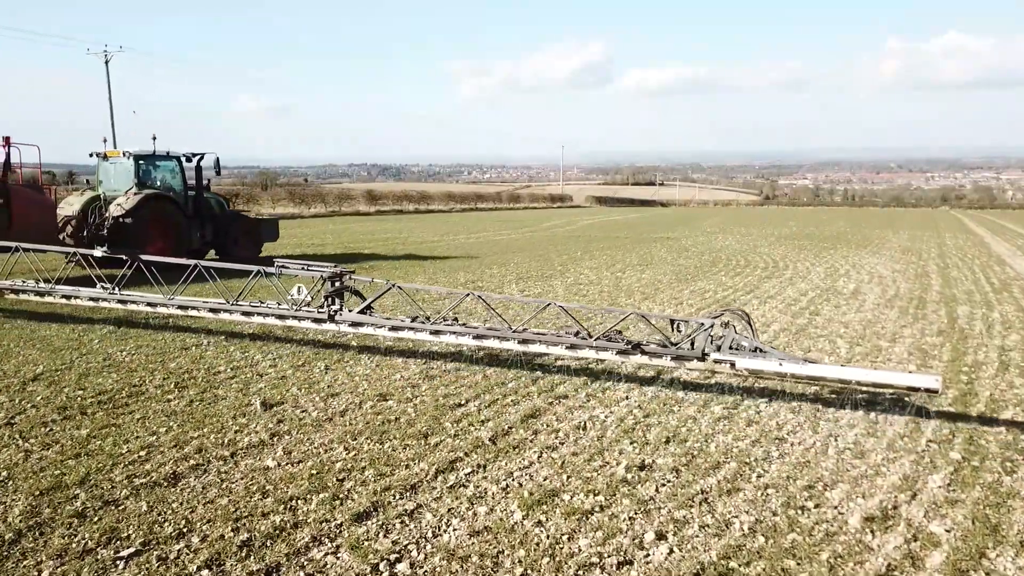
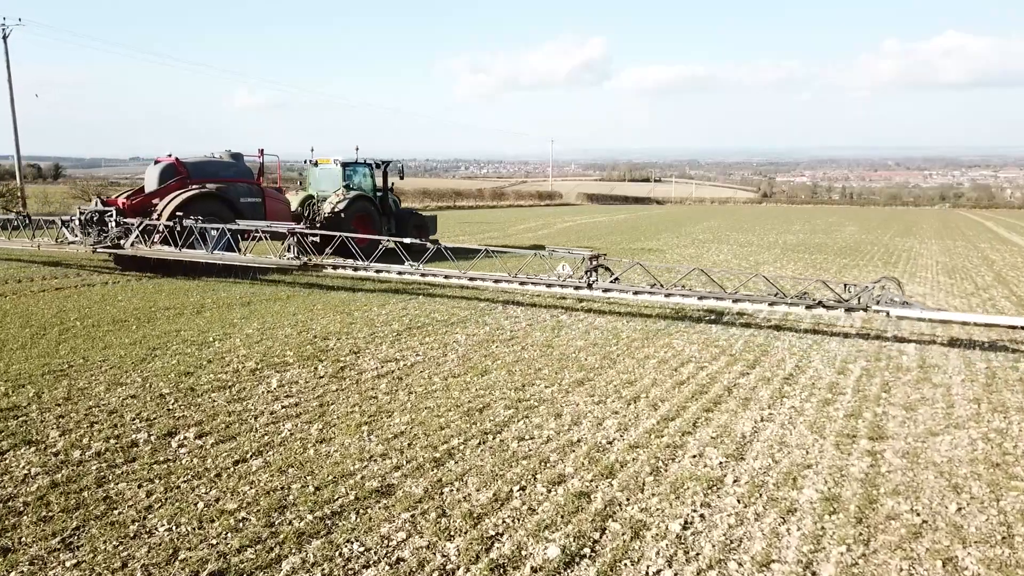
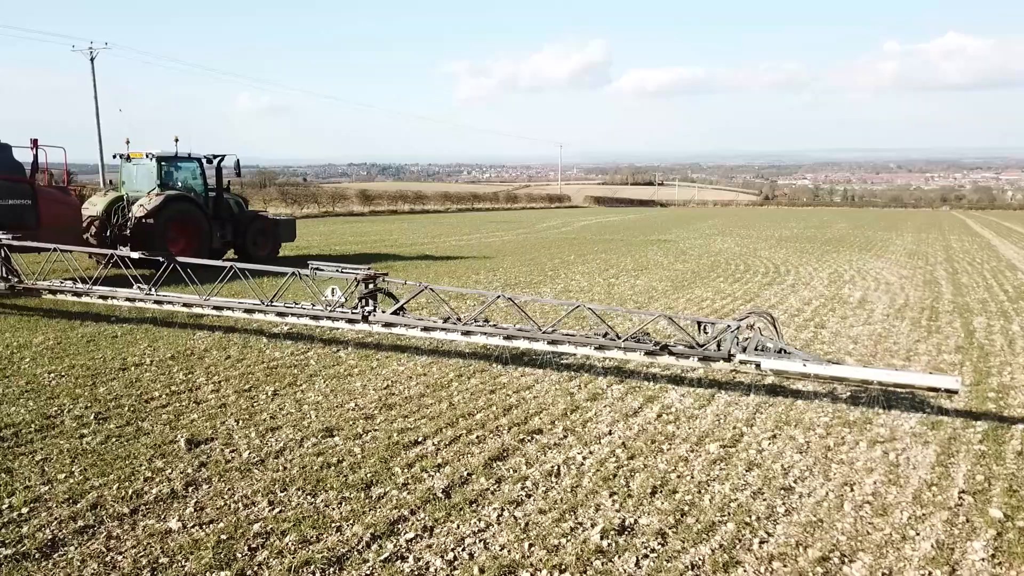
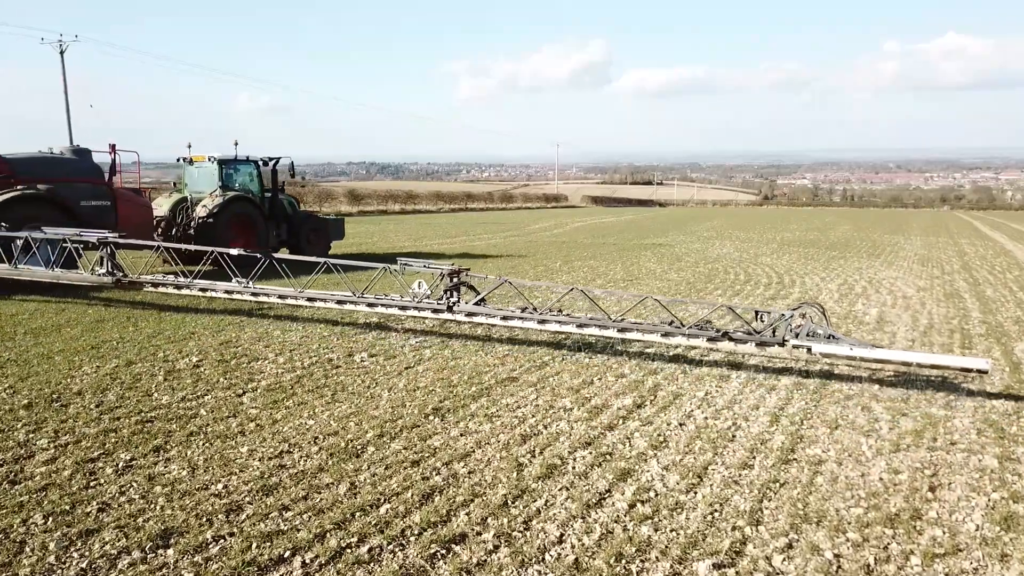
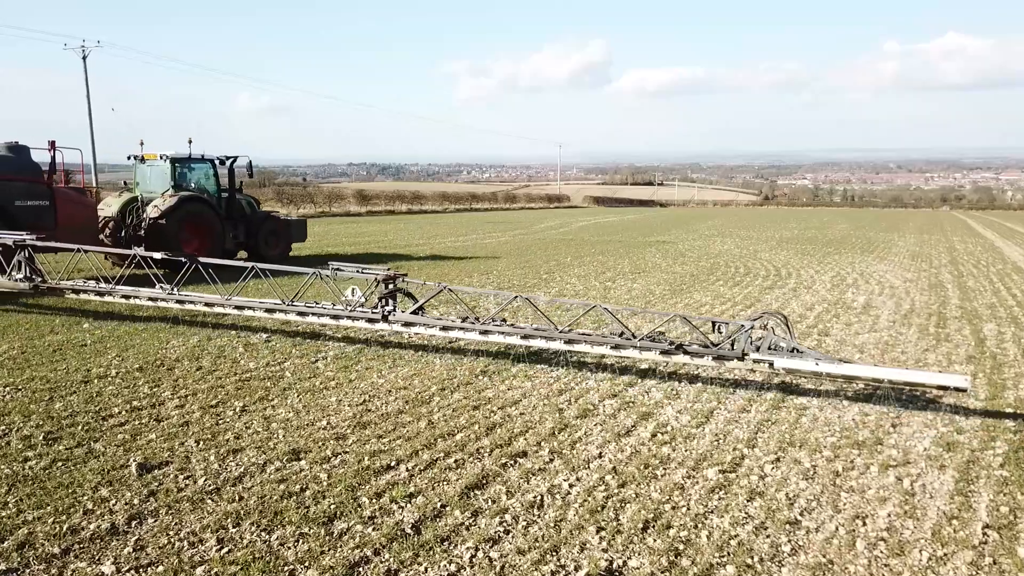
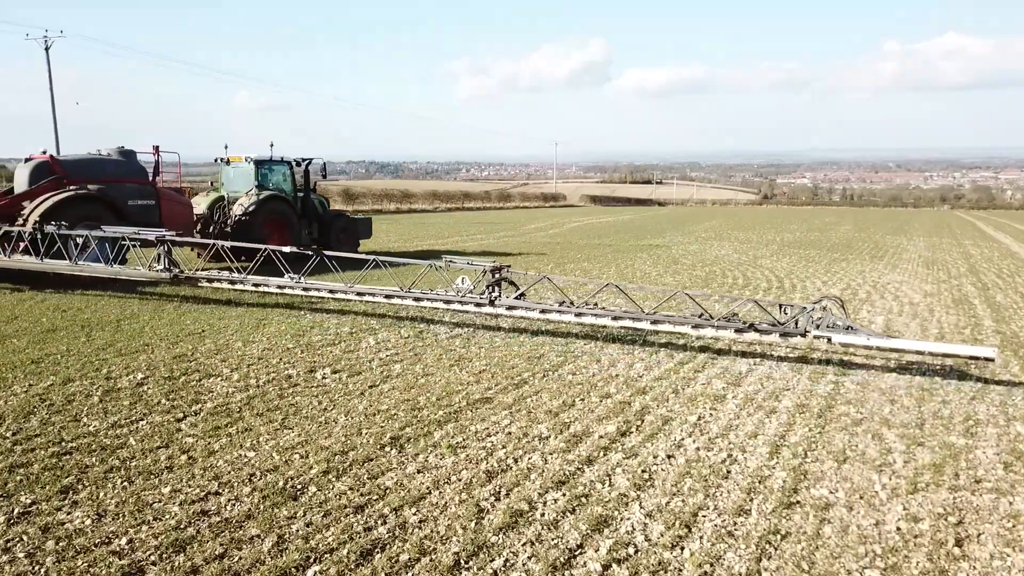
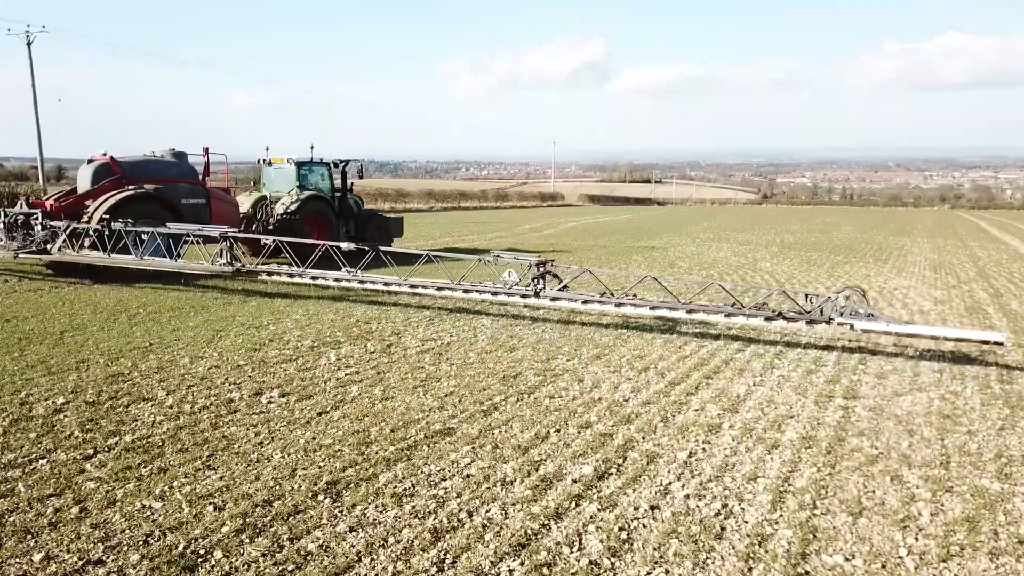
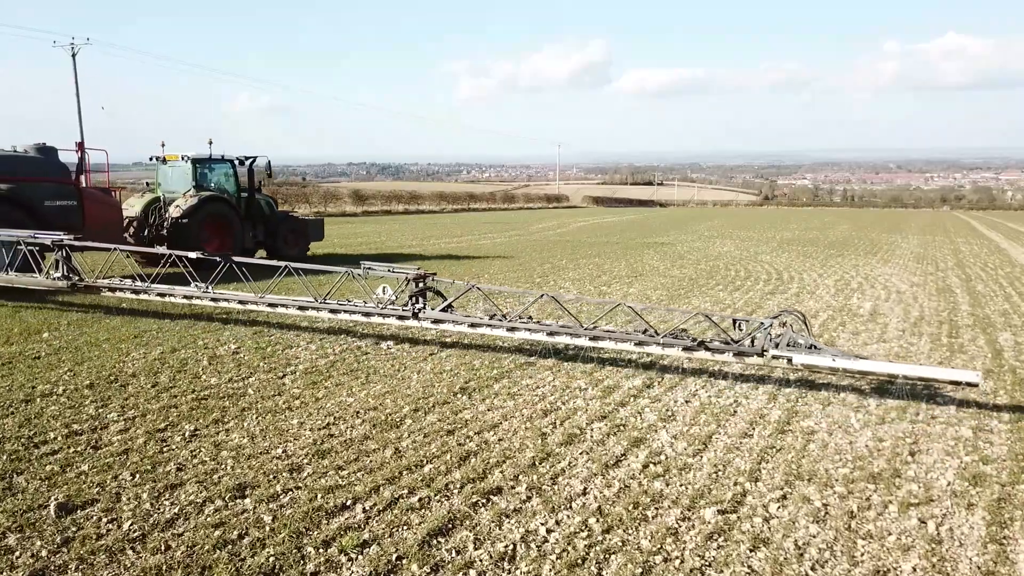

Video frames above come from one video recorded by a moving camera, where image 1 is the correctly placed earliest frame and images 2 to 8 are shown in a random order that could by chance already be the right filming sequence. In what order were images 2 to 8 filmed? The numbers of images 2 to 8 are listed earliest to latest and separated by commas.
3, 5, 8, 4, 6, 7, 2
